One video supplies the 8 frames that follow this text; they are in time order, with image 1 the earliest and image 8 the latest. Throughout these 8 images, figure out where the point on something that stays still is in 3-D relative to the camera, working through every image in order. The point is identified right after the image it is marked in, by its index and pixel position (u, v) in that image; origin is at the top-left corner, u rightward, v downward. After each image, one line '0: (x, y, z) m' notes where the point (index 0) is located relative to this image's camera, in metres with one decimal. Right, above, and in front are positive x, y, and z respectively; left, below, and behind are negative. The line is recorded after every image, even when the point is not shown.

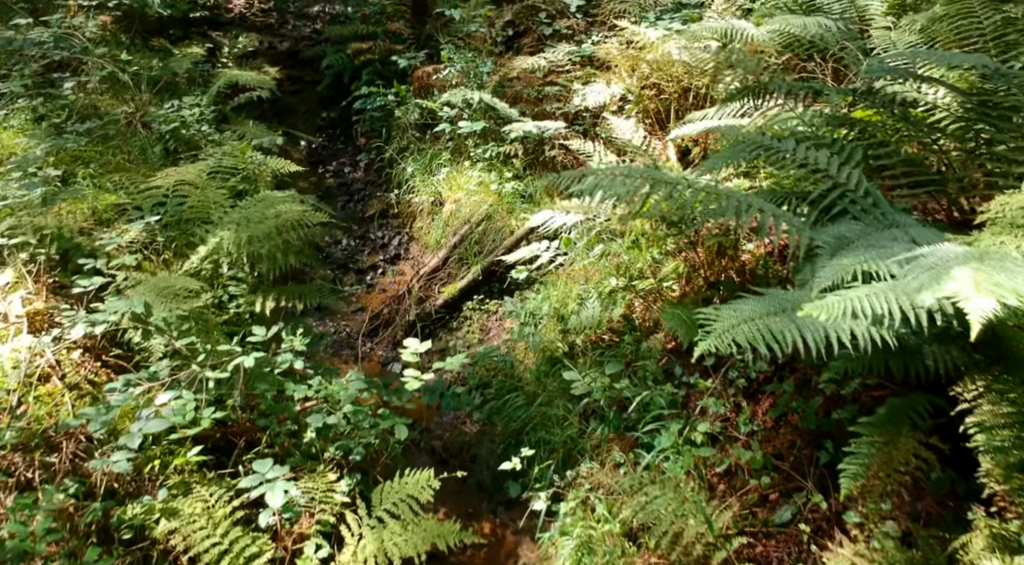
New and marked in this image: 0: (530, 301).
0: (+0.1, -0.1, +4.6) m
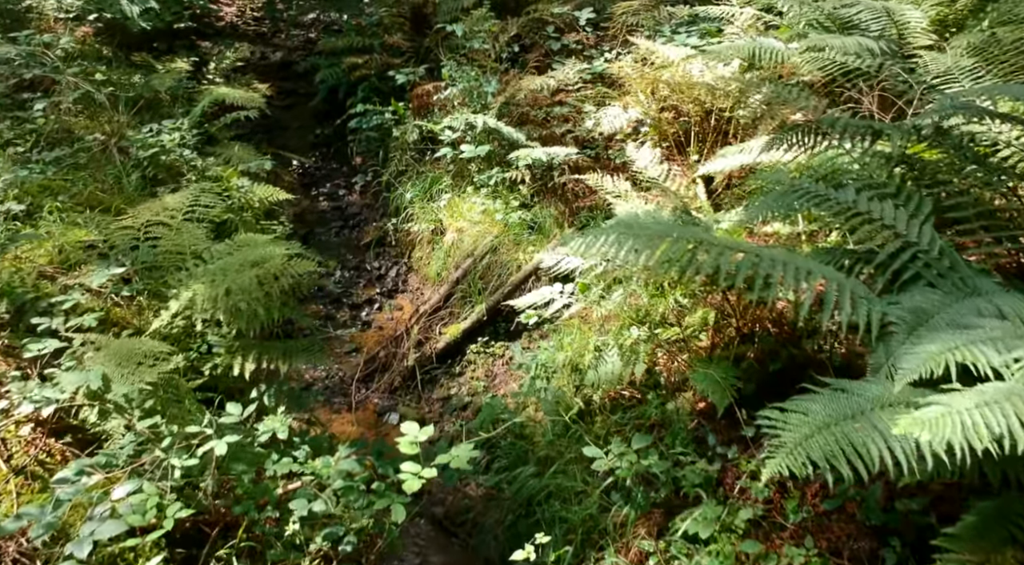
0: (+0.2, -0.4, +4.2) m
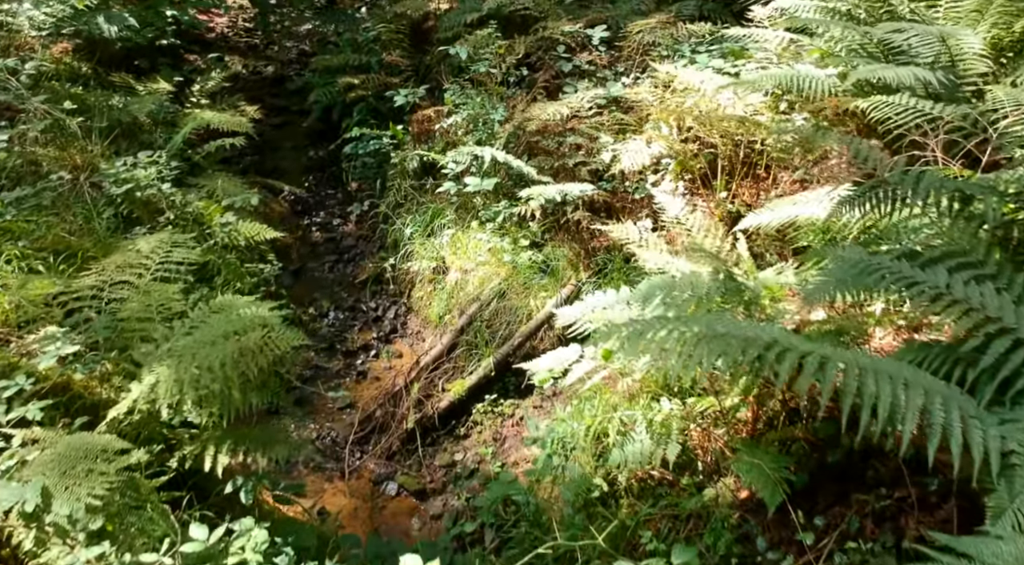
0: (+0.2, -0.7, +3.7) m
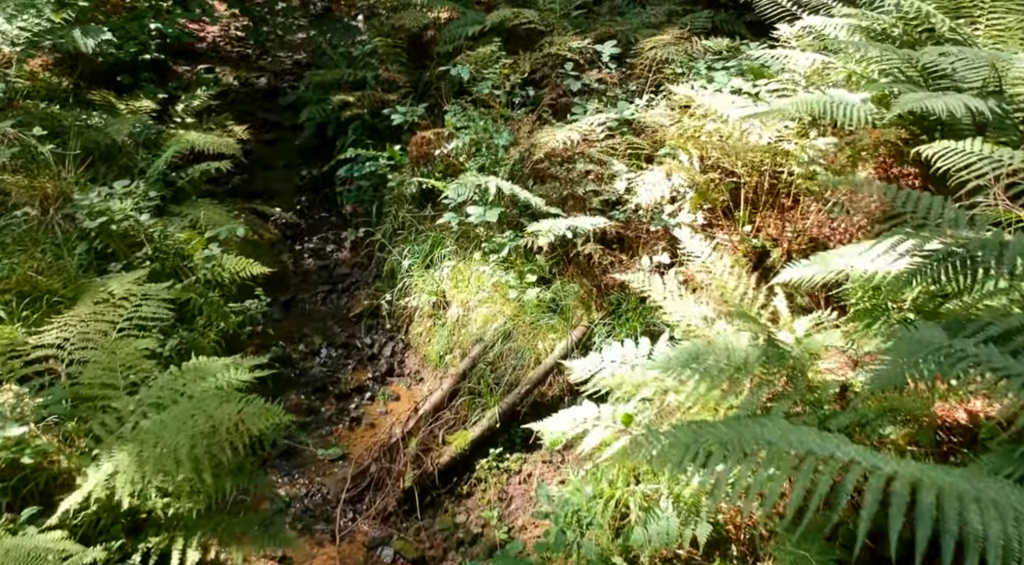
0: (+0.3, -0.9, +3.3) m
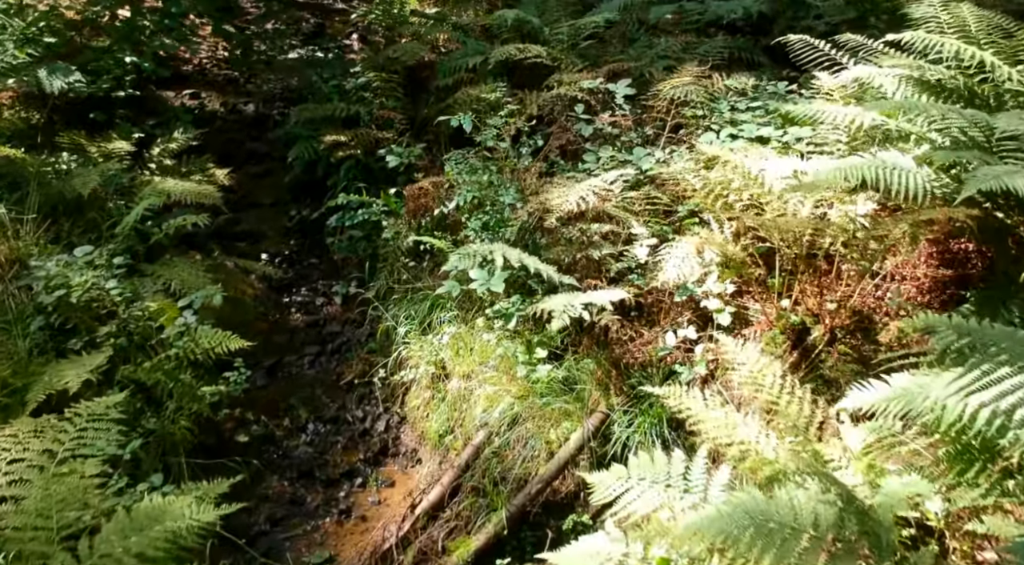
0: (+0.3, -1.3, +2.9) m
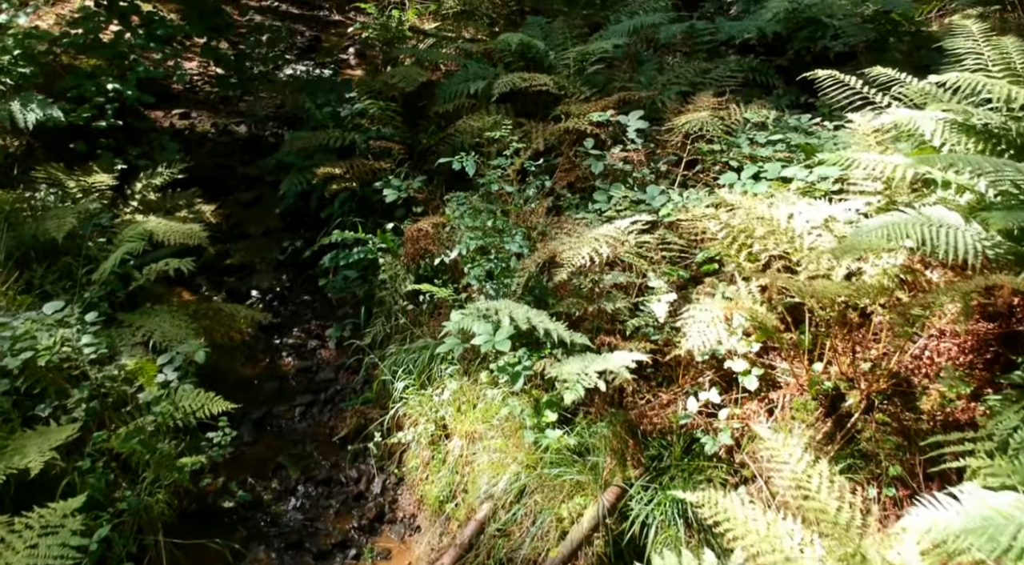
0: (+0.3, -1.6, +2.5) m
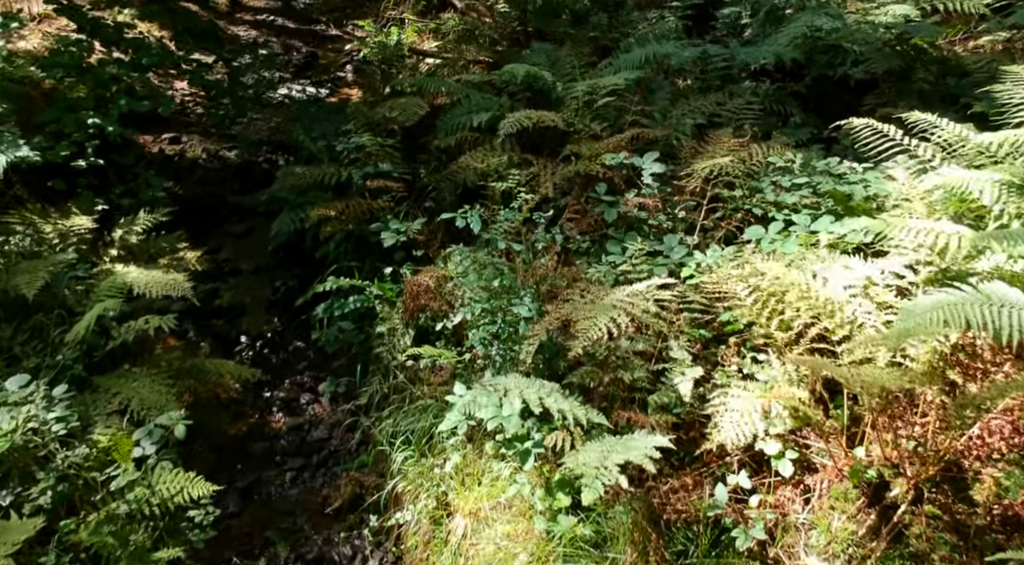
0: (+0.4, -1.9, +2.2) m
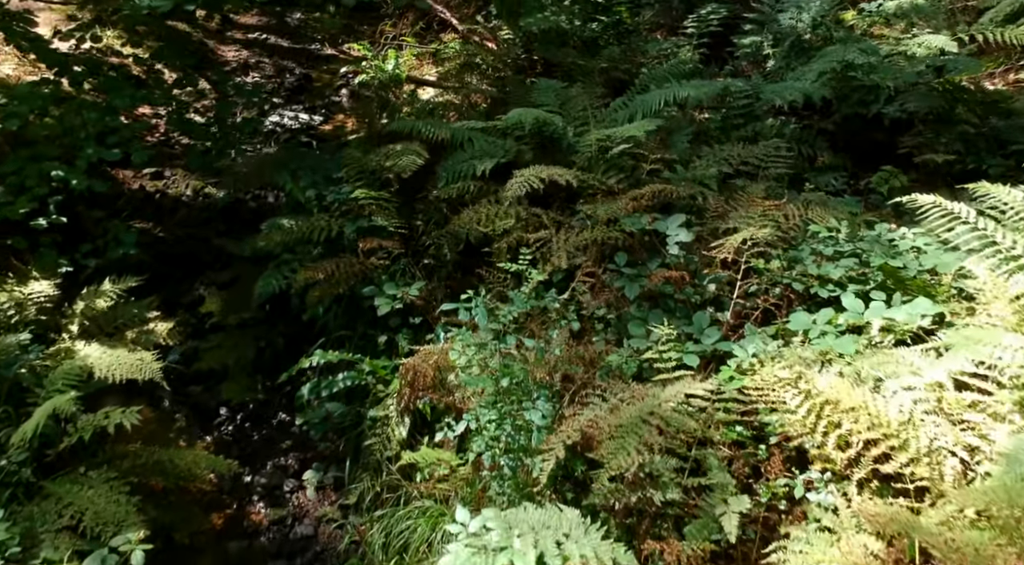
0: (+0.4, -2.3, +1.7) m
